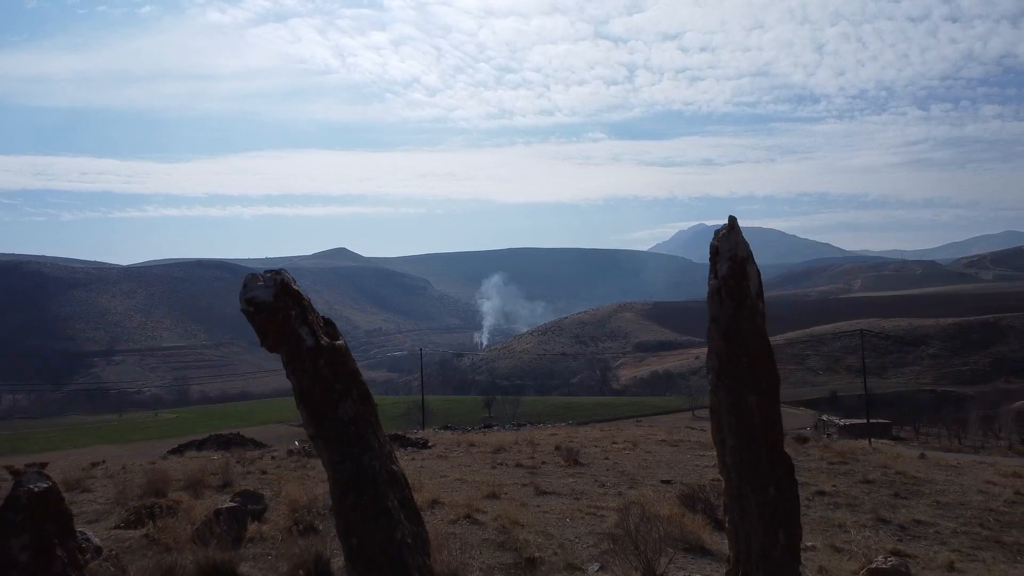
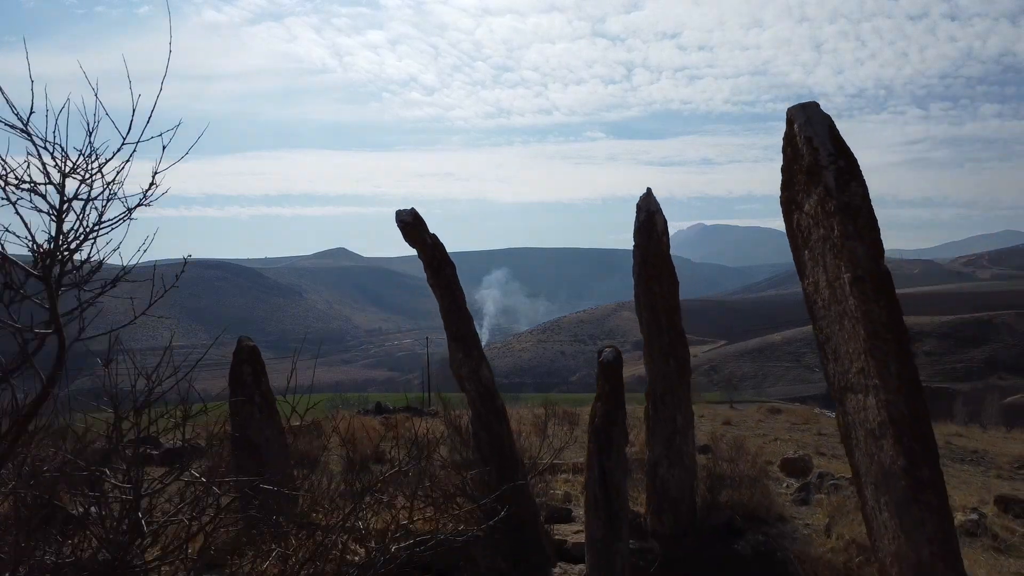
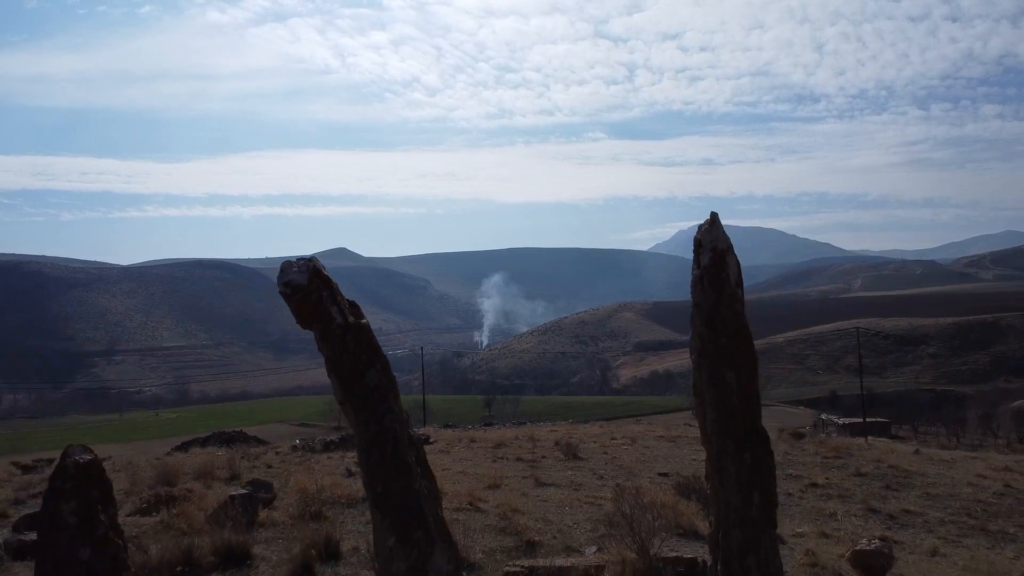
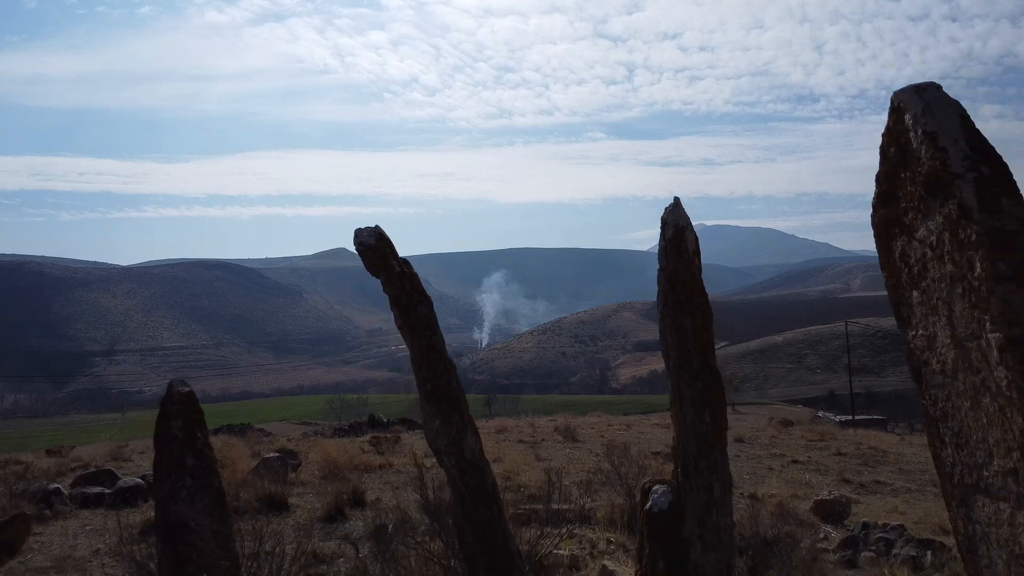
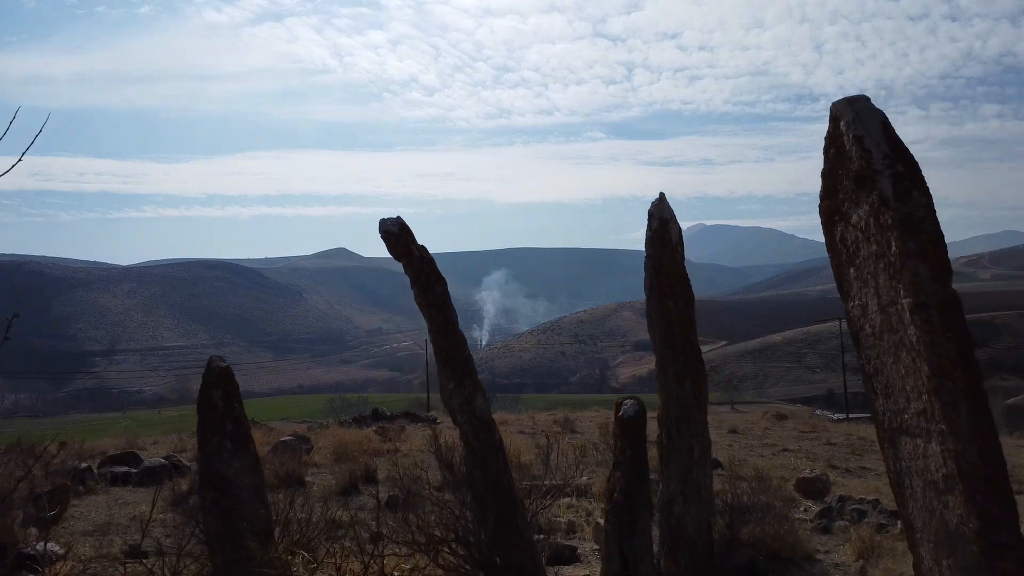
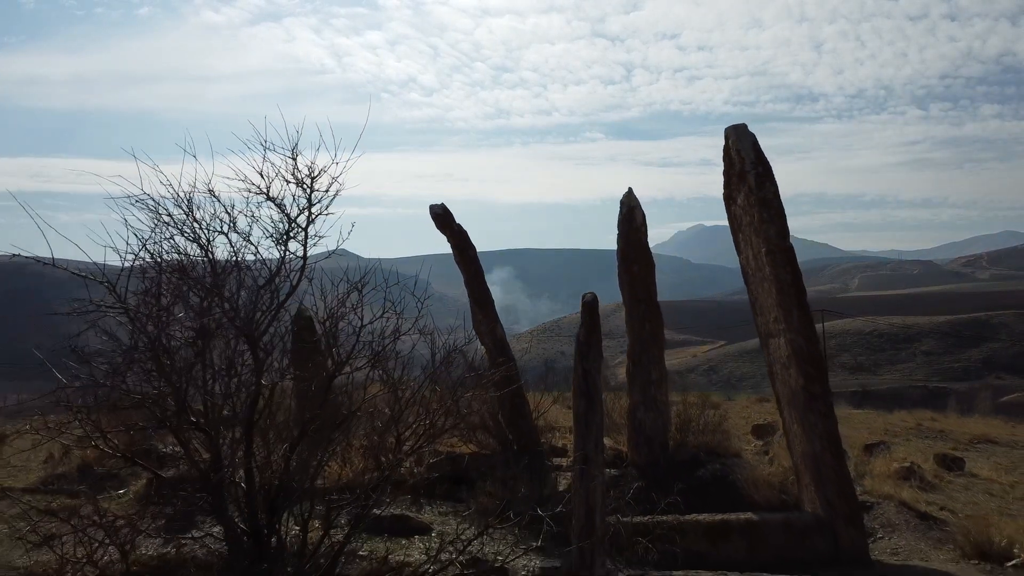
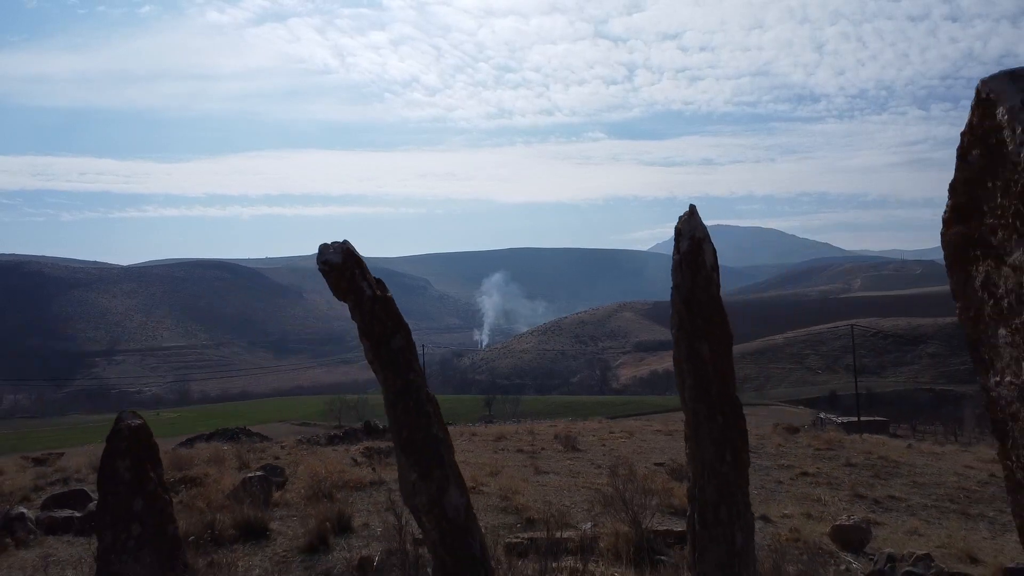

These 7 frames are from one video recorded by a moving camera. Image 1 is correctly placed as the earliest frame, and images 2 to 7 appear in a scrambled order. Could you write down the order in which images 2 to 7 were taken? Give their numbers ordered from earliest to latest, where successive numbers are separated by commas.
3, 7, 4, 5, 2, 6
